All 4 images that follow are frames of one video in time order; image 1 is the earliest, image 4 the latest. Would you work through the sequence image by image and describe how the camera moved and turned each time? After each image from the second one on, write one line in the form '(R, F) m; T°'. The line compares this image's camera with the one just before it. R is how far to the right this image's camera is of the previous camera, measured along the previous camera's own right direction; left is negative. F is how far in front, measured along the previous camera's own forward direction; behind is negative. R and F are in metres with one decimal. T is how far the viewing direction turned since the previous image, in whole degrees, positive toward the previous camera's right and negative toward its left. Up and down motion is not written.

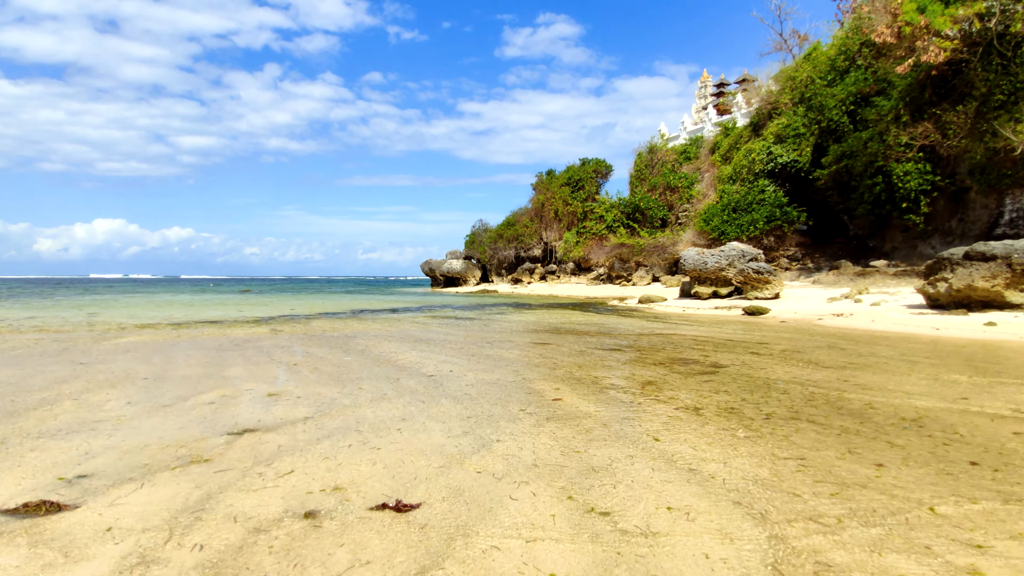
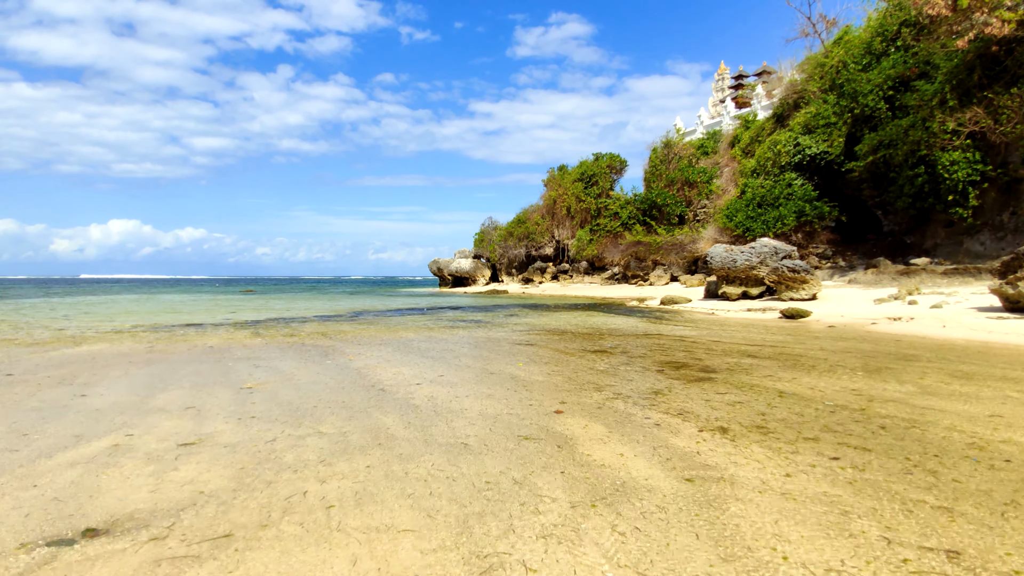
(0.0, +1.3) m; -1°
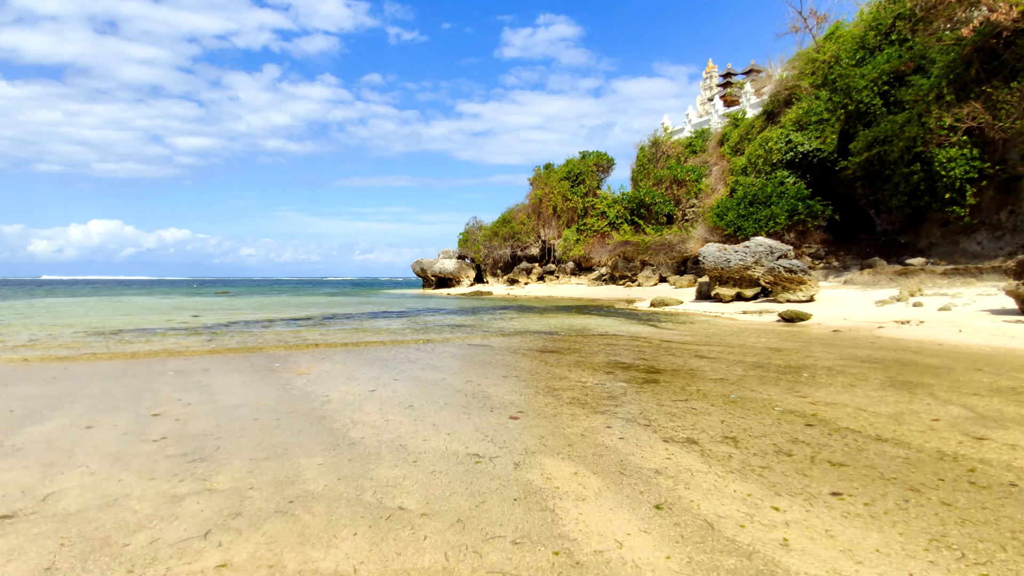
(+0.1, +0.8) m; +1°
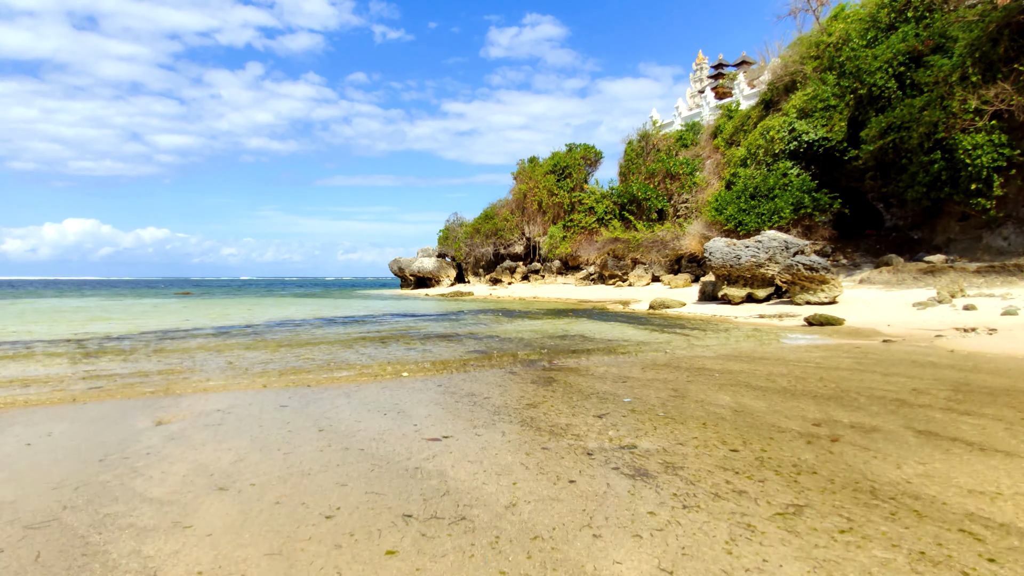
(+0.1, +1.8) m; +1°
